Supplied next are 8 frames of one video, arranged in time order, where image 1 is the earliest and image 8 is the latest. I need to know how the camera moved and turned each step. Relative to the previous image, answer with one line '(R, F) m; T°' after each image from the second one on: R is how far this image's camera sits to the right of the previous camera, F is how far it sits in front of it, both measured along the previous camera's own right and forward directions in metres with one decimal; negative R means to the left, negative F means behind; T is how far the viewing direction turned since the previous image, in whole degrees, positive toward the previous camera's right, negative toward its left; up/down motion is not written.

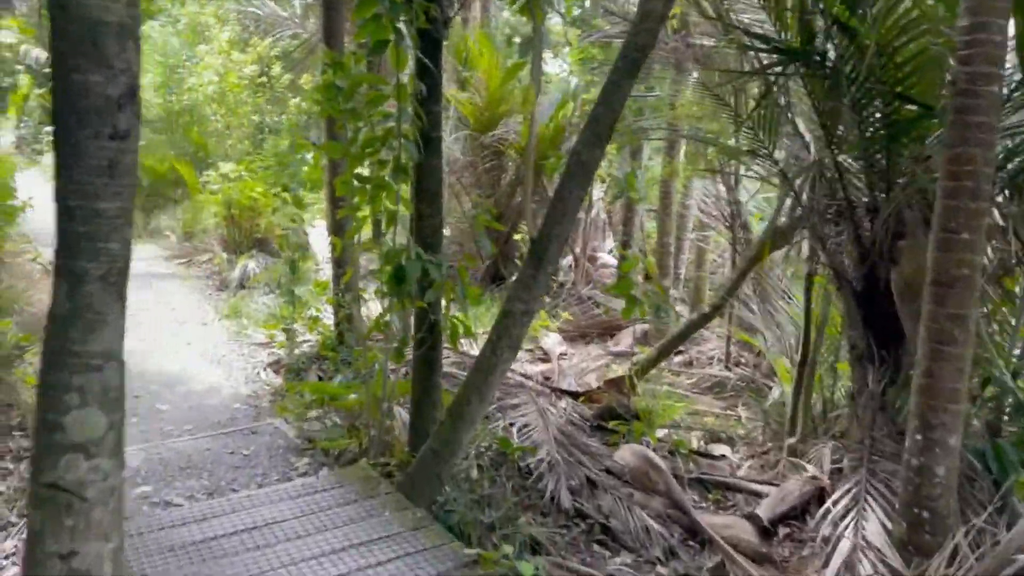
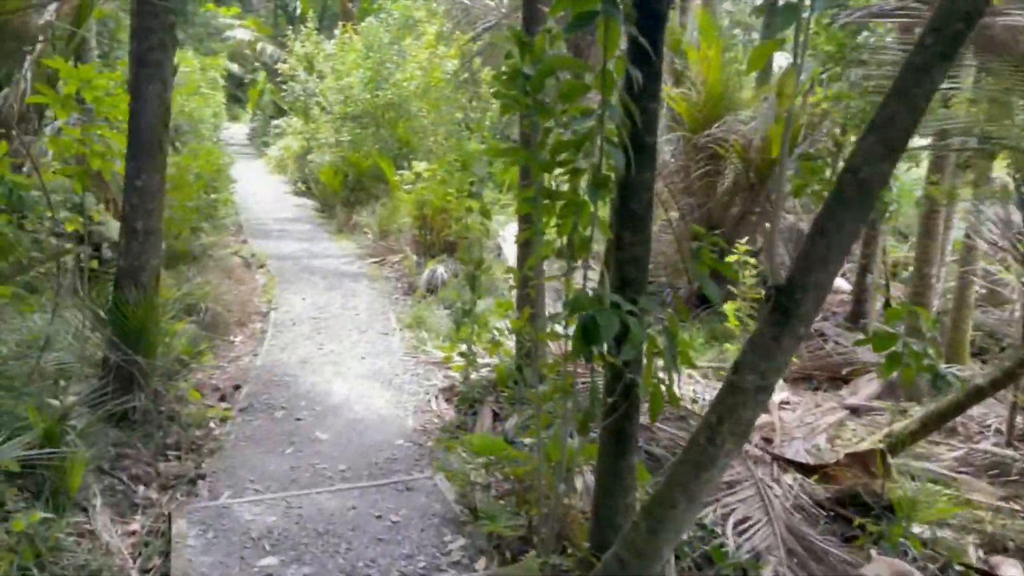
(-0.1, +0.8) m; -14°
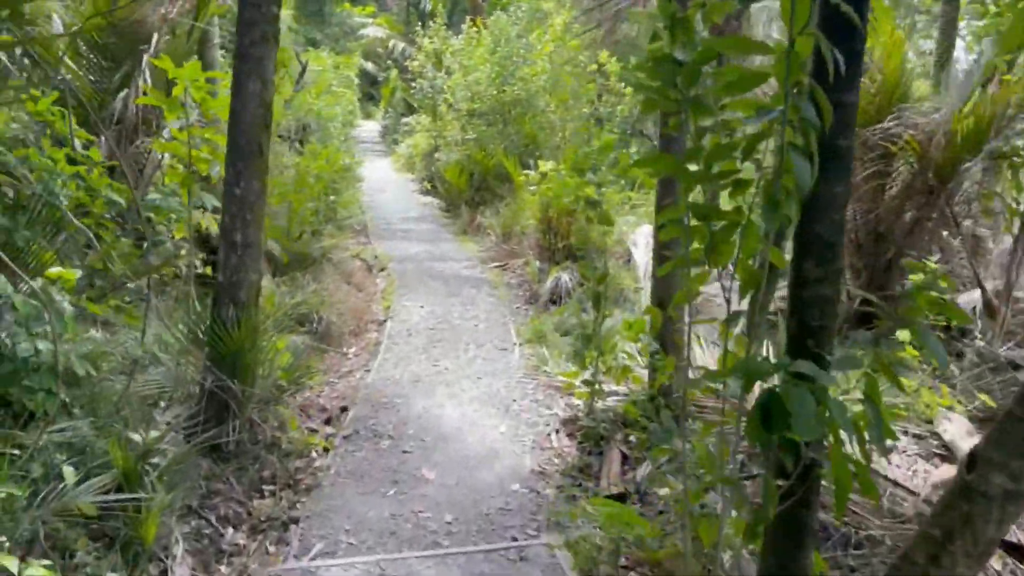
(0.0, +0.5) m; -9°
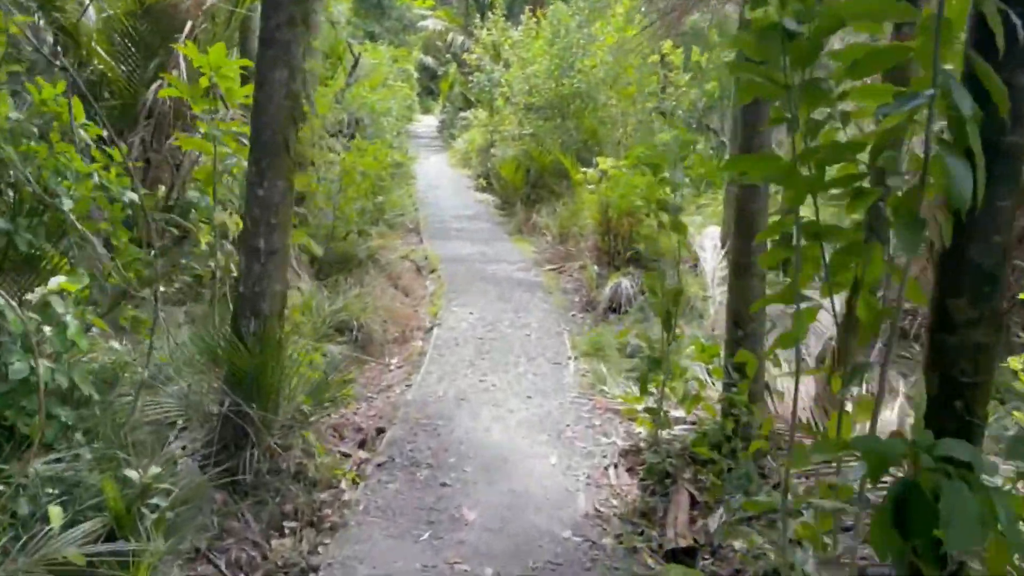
(0.0, +0.4) m; -4°
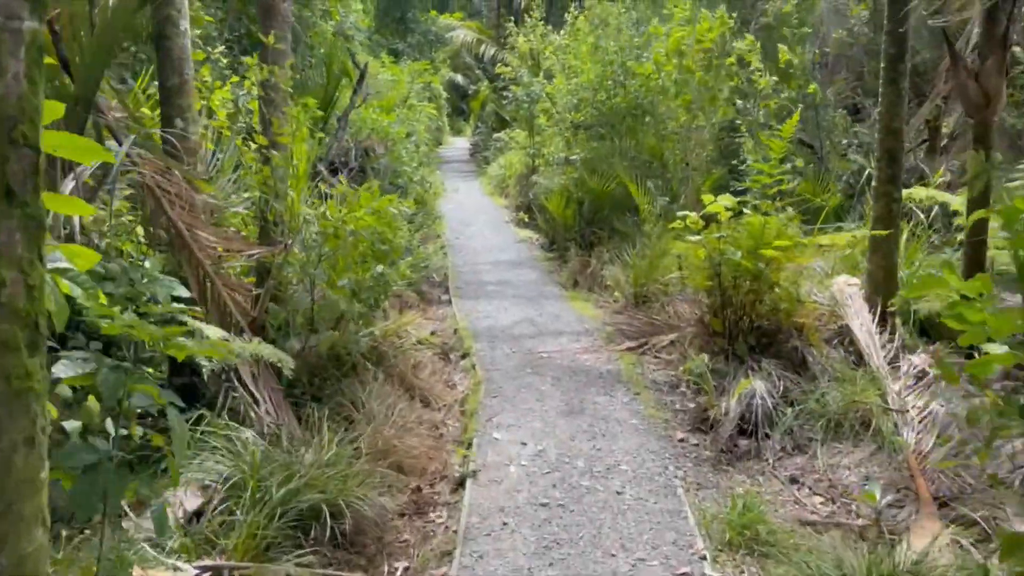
(-0.2, +2.1) m; -3°
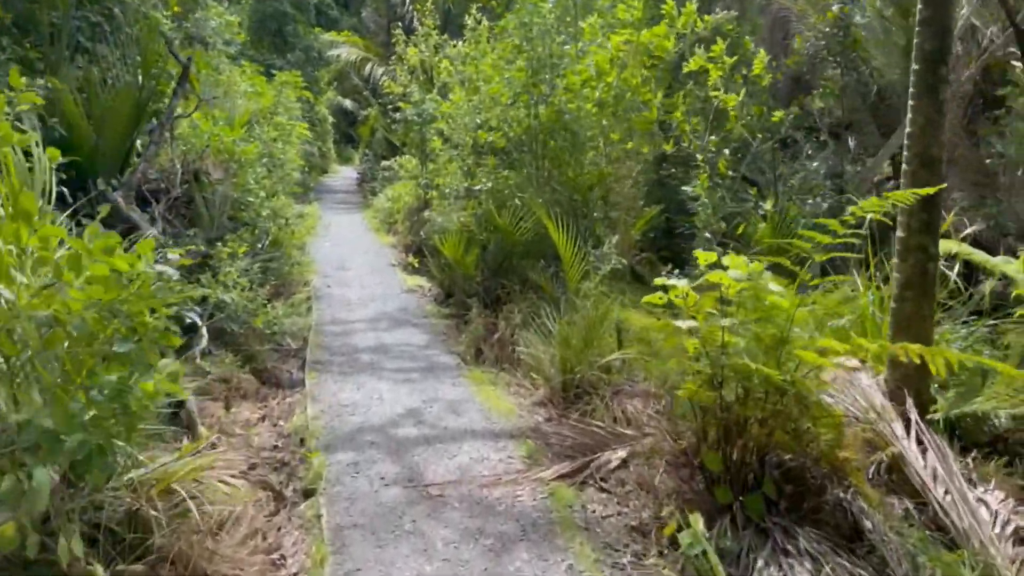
(+0.1, +1.8) m; +7°
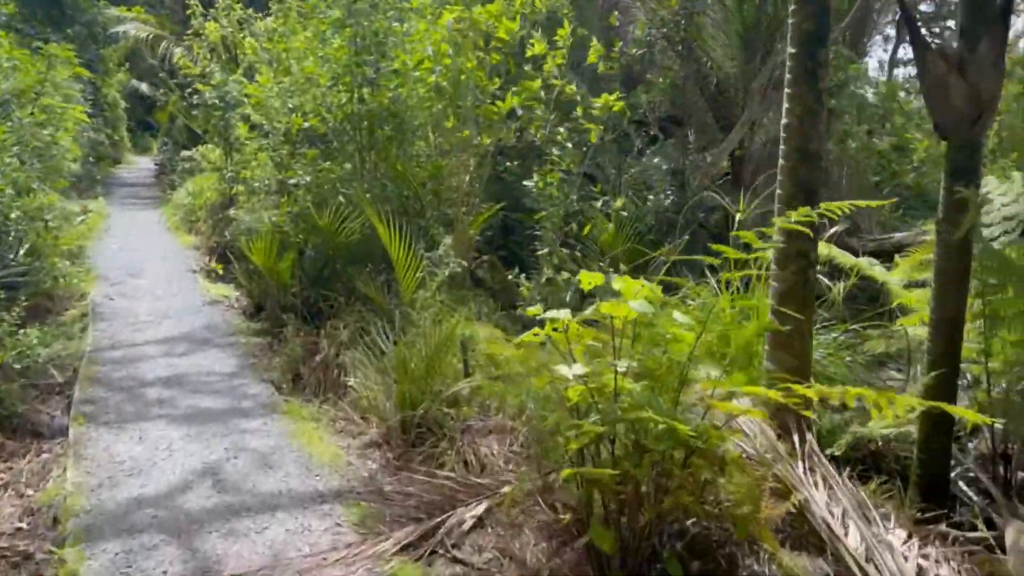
(0.0, +0.7) m; +12°
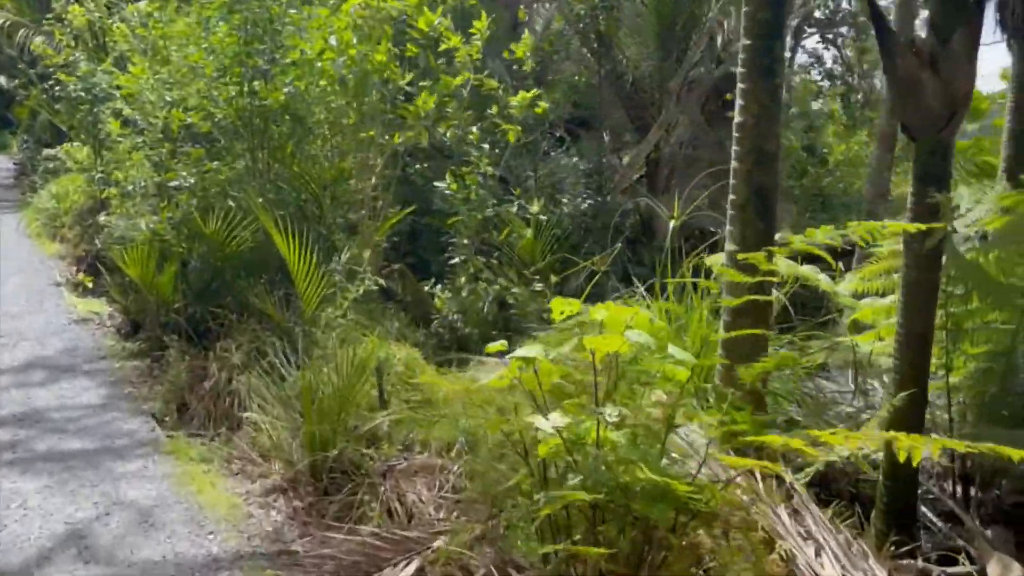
(-0.1, +0.4) m; +7°
